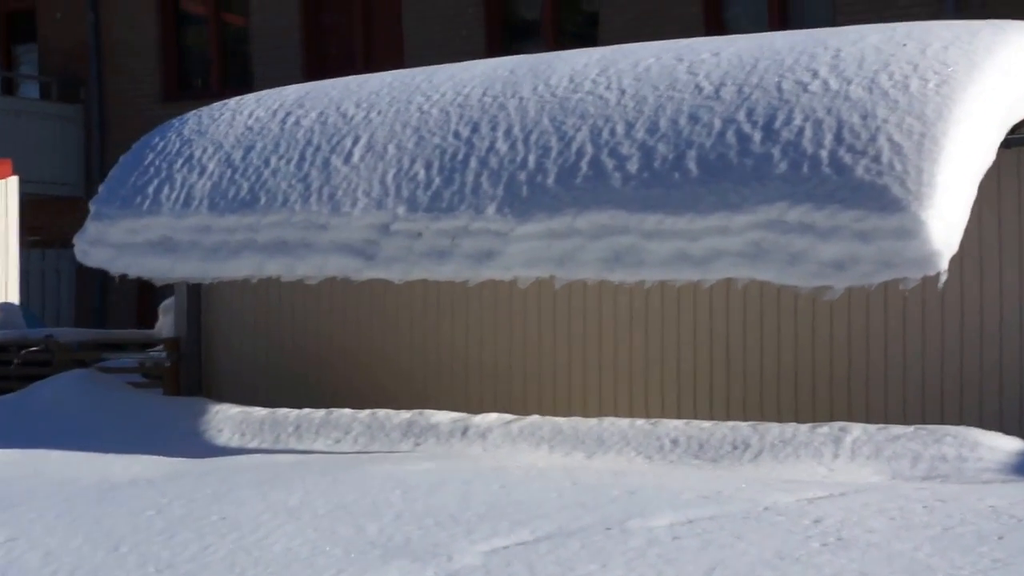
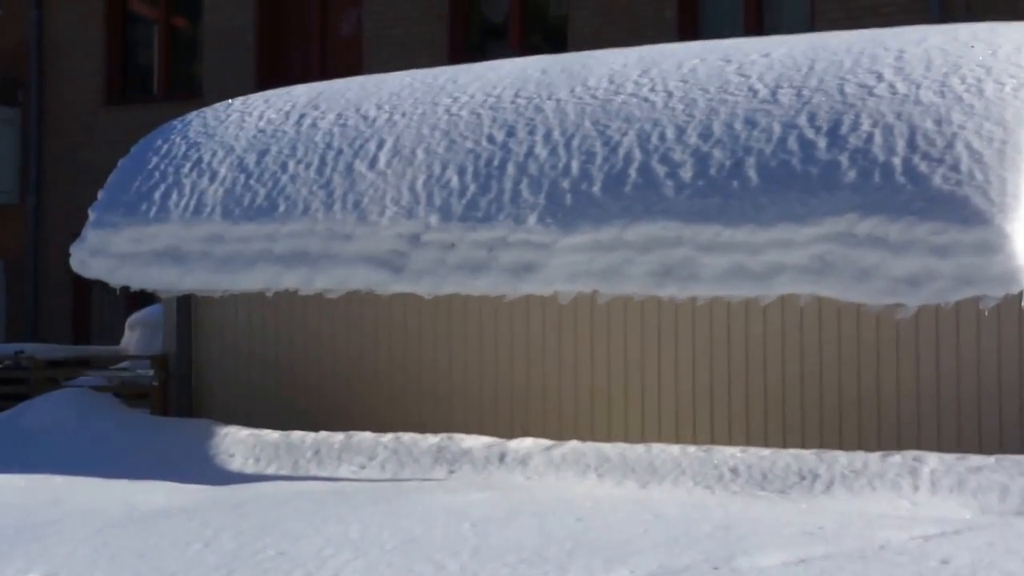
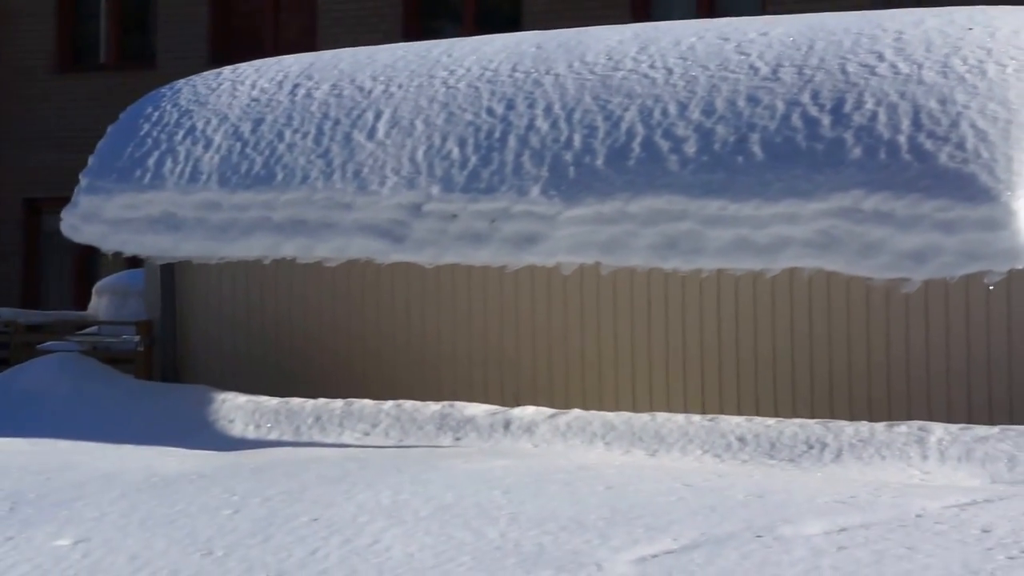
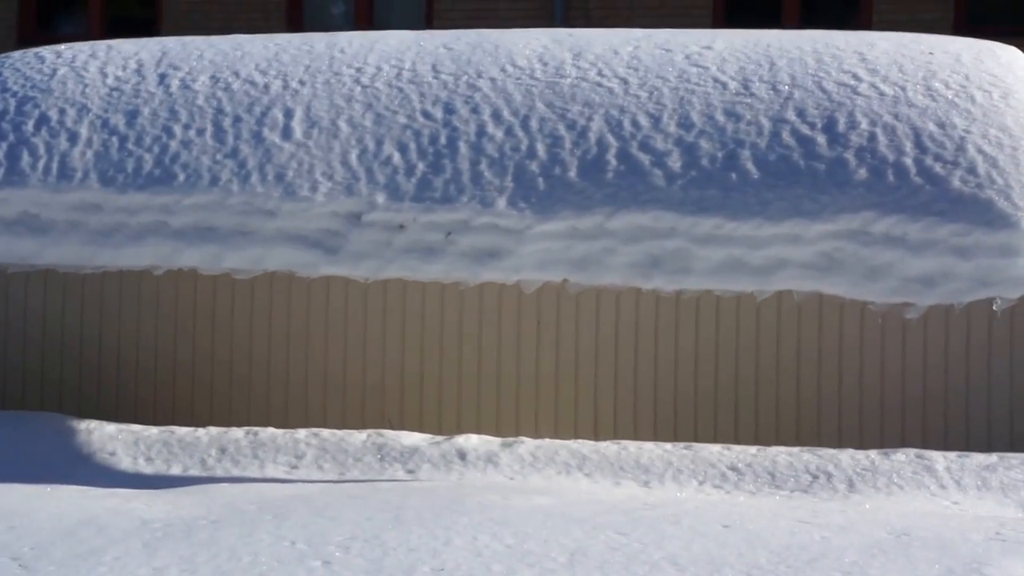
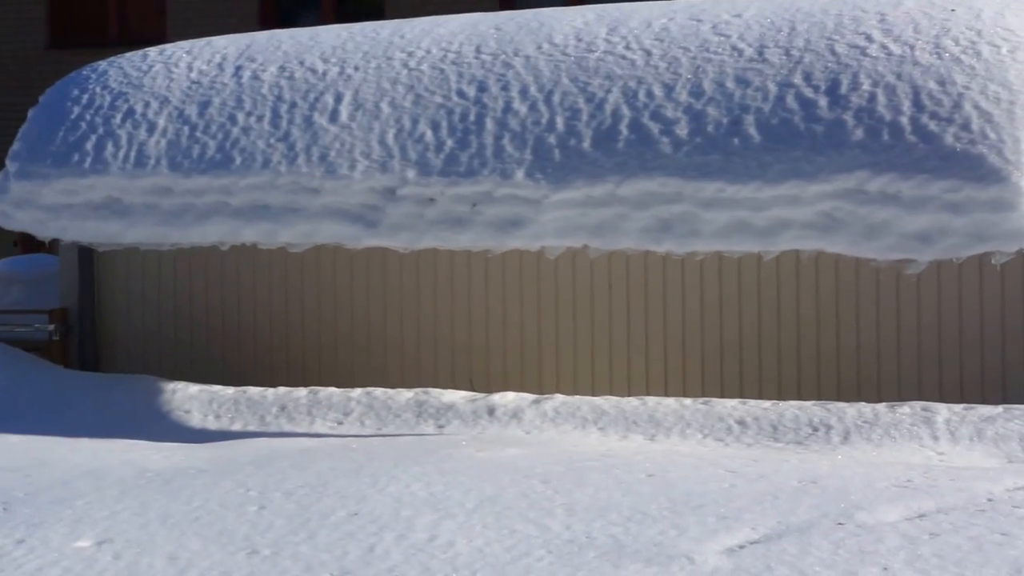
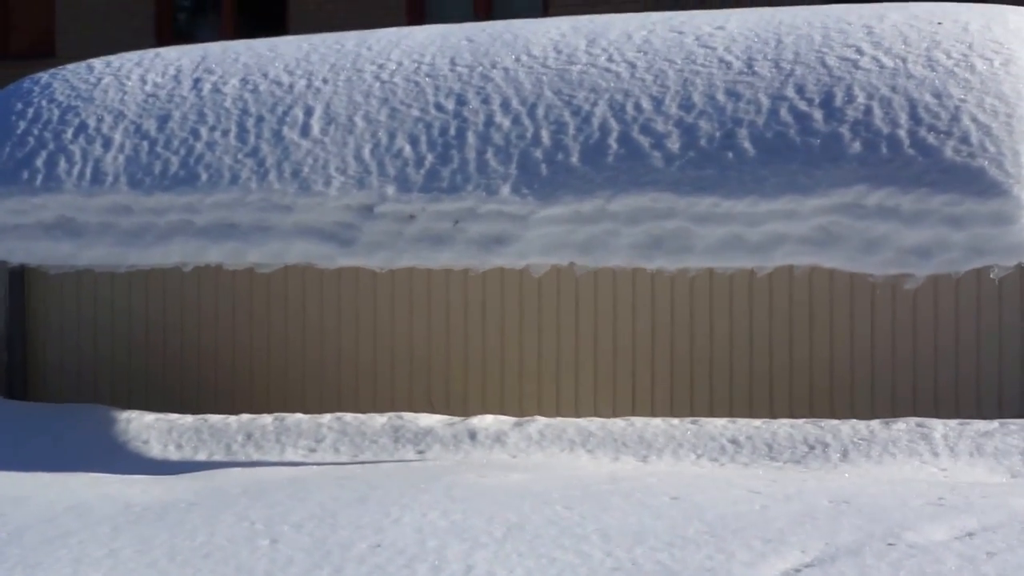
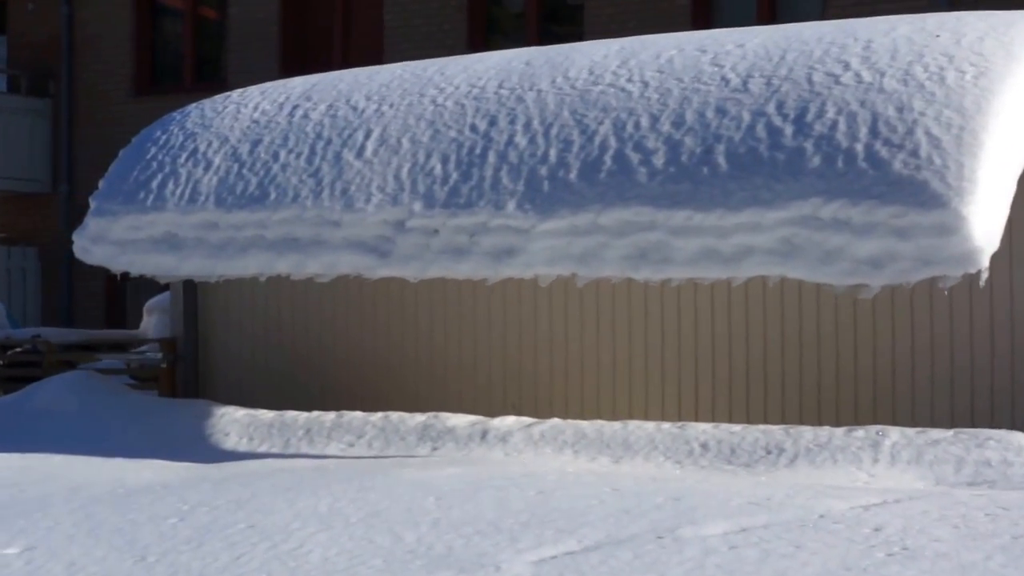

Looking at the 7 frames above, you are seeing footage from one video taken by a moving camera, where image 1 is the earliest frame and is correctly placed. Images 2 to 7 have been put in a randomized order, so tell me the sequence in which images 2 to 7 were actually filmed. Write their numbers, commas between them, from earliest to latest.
7, 2, 3, 5, 6, 4
